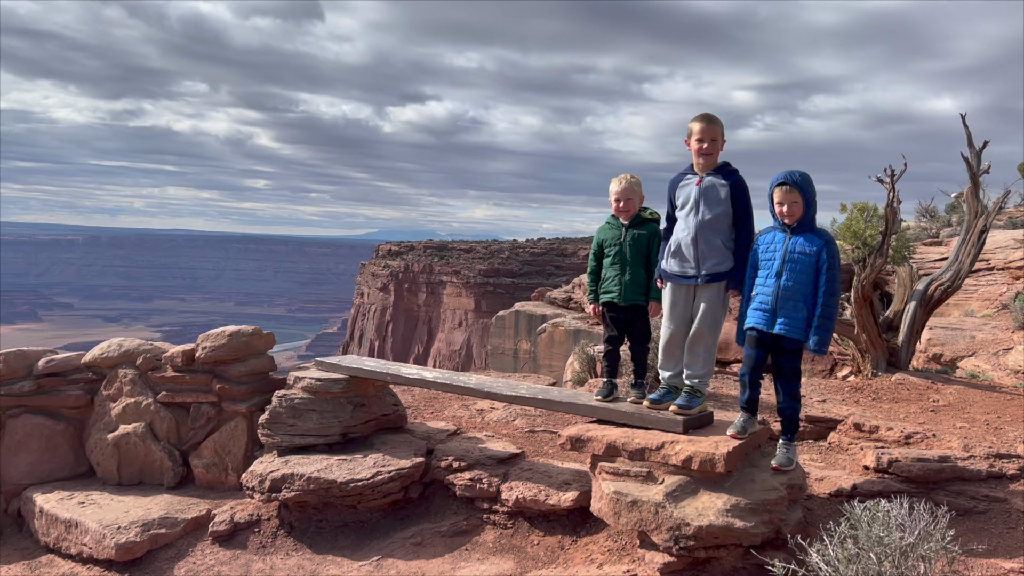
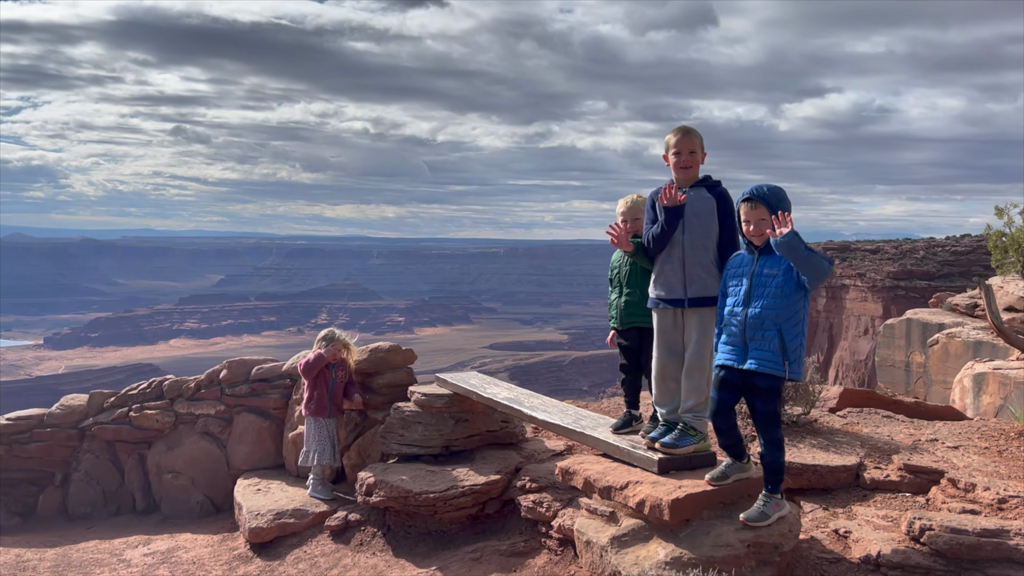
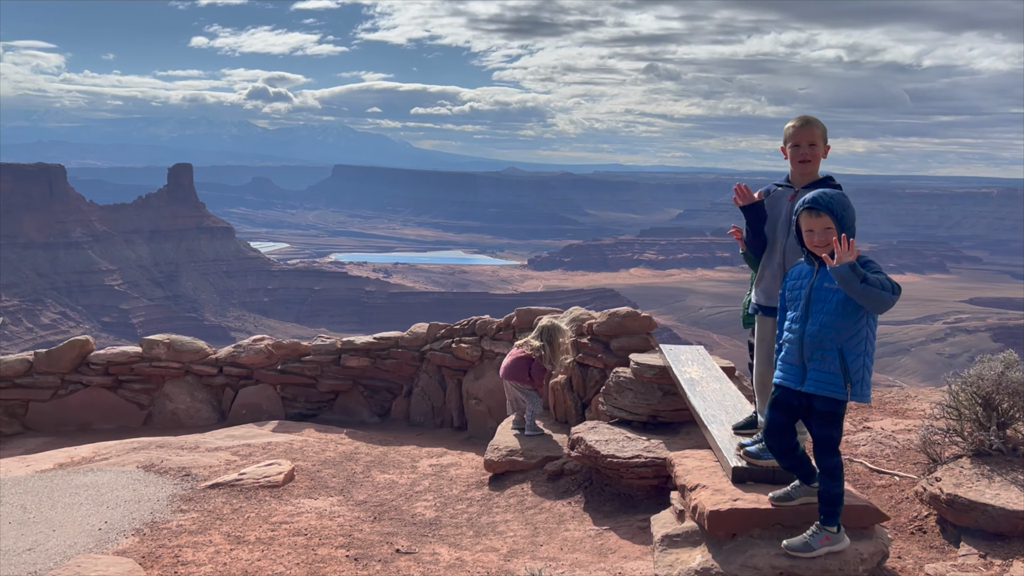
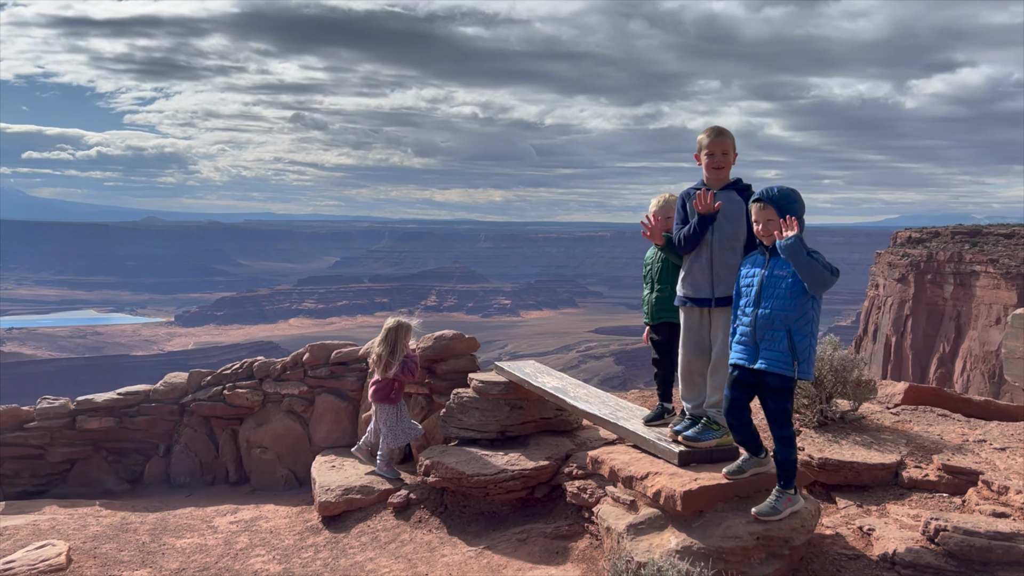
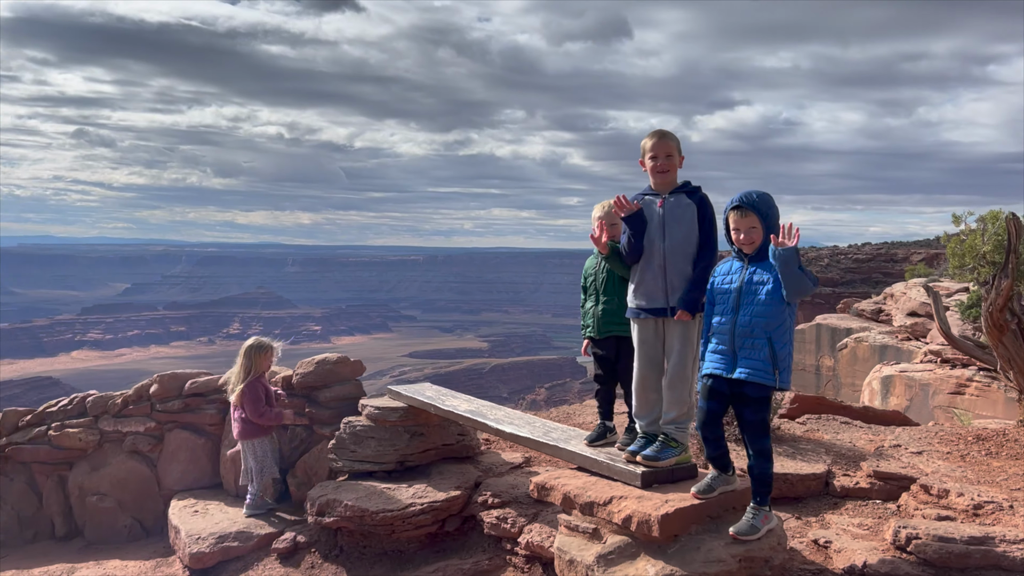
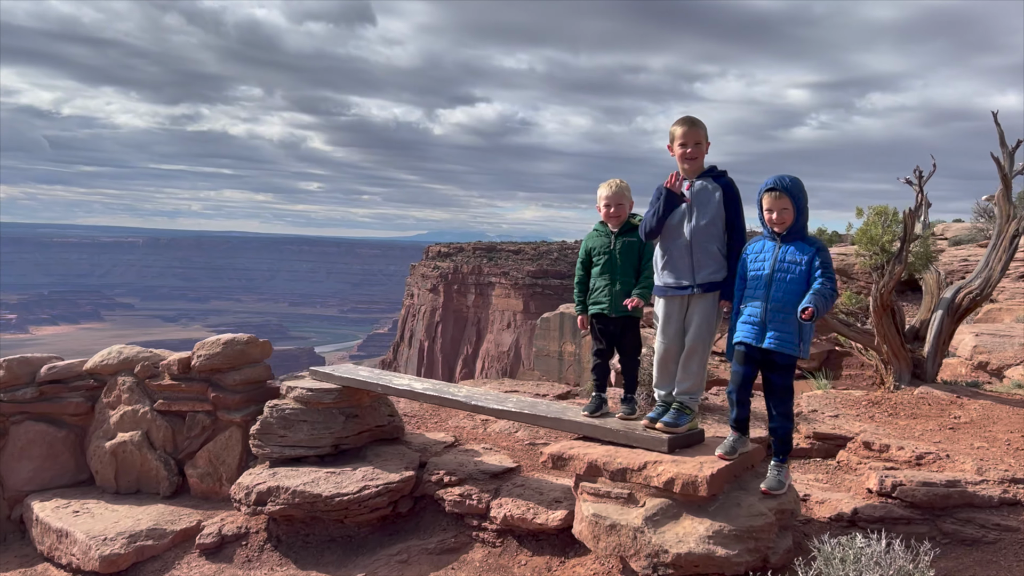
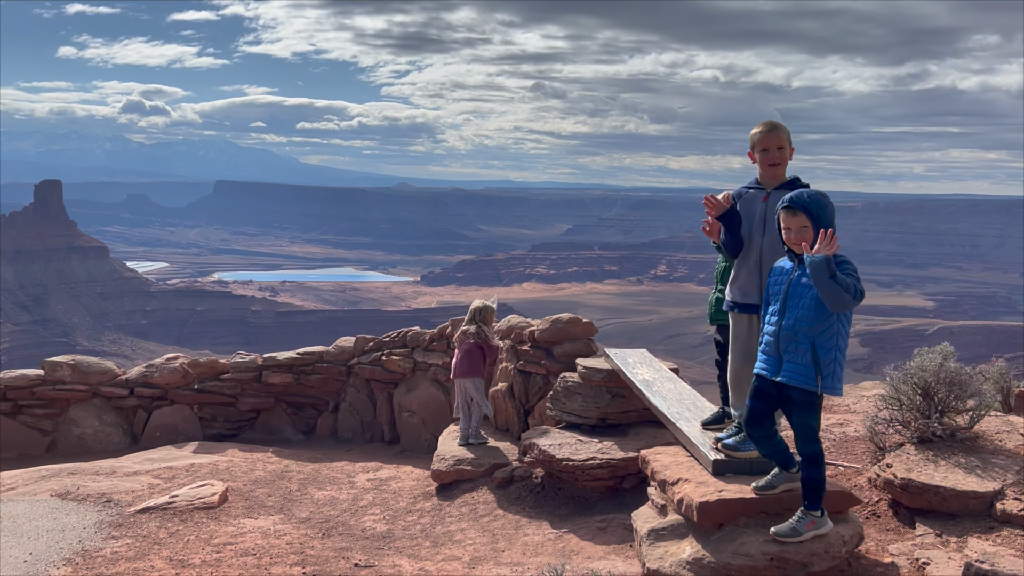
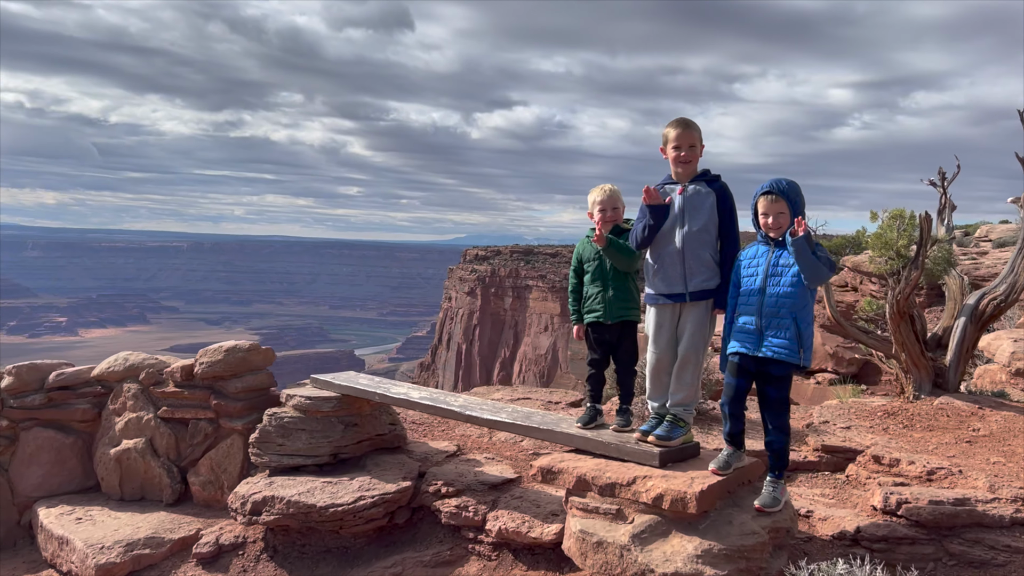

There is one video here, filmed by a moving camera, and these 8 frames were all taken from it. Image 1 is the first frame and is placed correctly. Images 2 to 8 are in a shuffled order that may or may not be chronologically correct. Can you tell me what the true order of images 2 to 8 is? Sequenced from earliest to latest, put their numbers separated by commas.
6, 8, 5, 2, 4, 7, 3
